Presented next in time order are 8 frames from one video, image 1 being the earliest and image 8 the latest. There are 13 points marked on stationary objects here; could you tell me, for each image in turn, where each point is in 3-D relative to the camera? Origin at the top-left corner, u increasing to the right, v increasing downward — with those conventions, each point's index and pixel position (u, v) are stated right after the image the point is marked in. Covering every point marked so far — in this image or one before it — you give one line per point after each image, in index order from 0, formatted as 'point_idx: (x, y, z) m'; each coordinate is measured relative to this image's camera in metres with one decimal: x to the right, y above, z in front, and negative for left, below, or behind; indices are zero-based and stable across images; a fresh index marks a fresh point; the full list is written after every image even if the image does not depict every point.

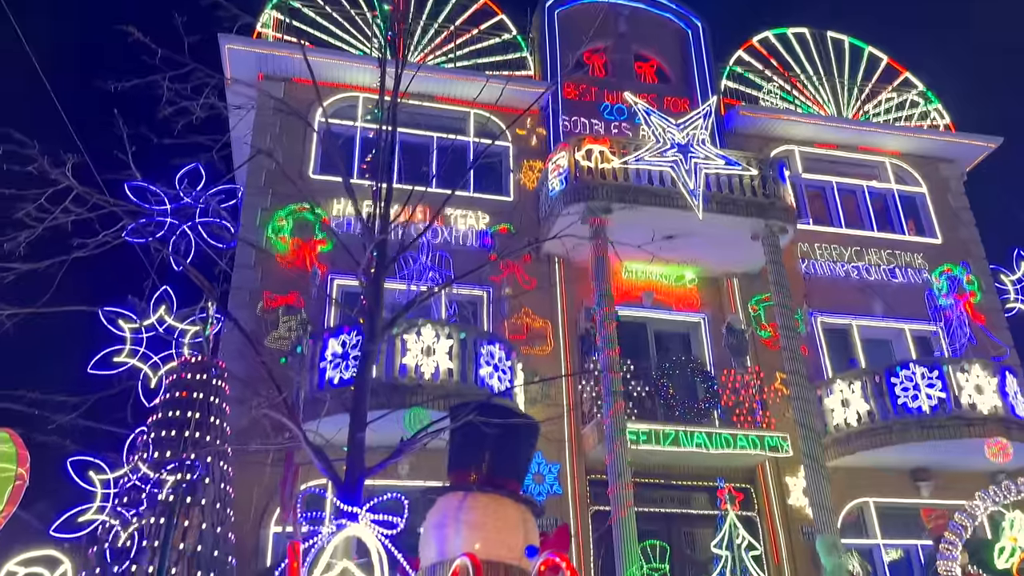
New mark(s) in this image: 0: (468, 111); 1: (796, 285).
0: (-0.8, +3.3, +14.8) m
1: (+5.1, +0.1, +14.2) m
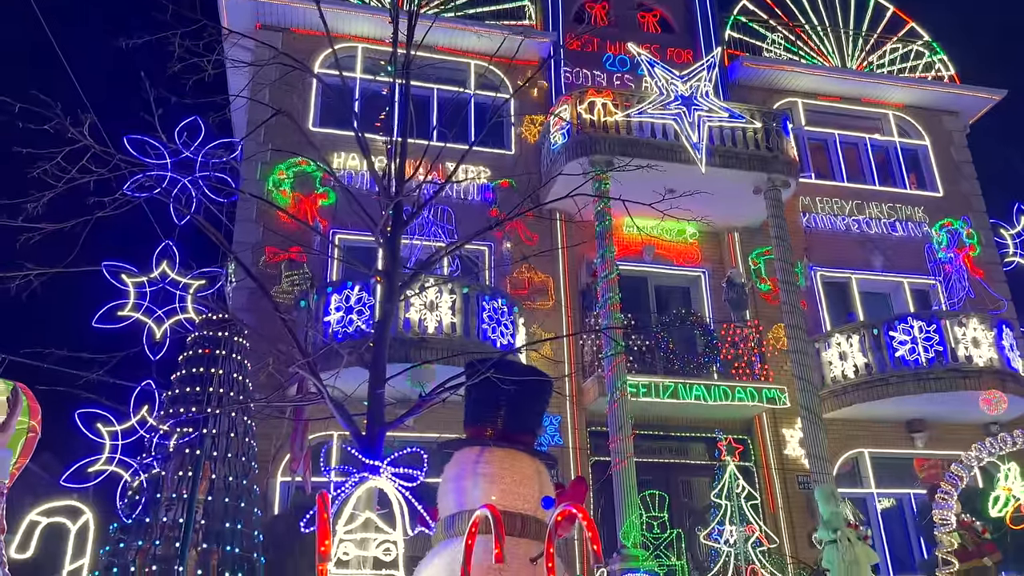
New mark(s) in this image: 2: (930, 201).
0: (-0.8, +4.2, +14.7) m
1: (+5.2, +0.9, +14.3) m
2: (+8.2, +1.7, +15.3) m
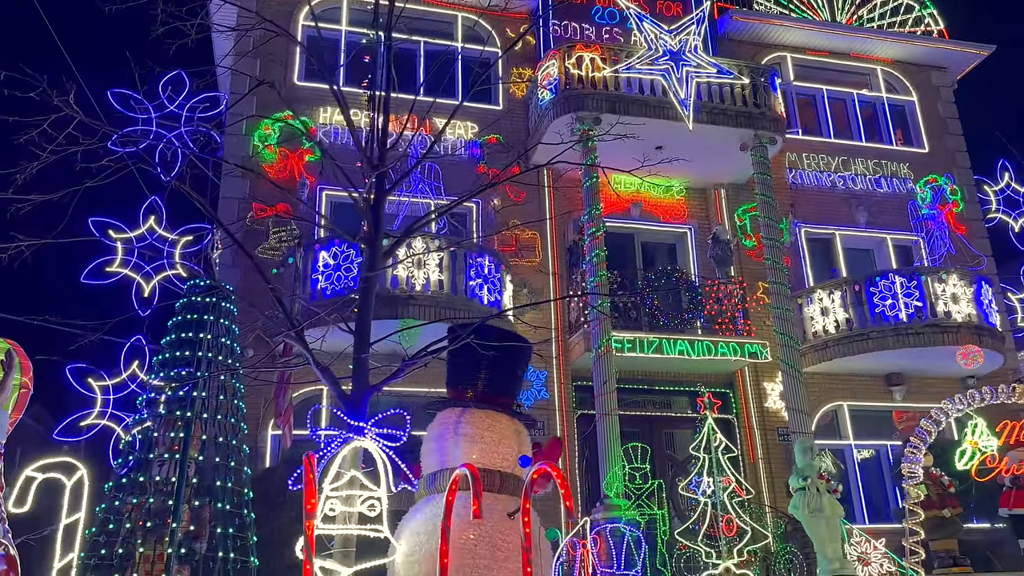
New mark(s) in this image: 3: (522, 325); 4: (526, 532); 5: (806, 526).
0: (-1.0, +5.0, +14.5) m
1: (+4.9, +1.7, +14.4) m
2: (+7.9, +2.6, +15.4) m
3: (+0.2, -0.6, +12.6) m
4: (+0.1, -1.0, +3.2) m
5: (+2.9, -2.5, +8.3) m
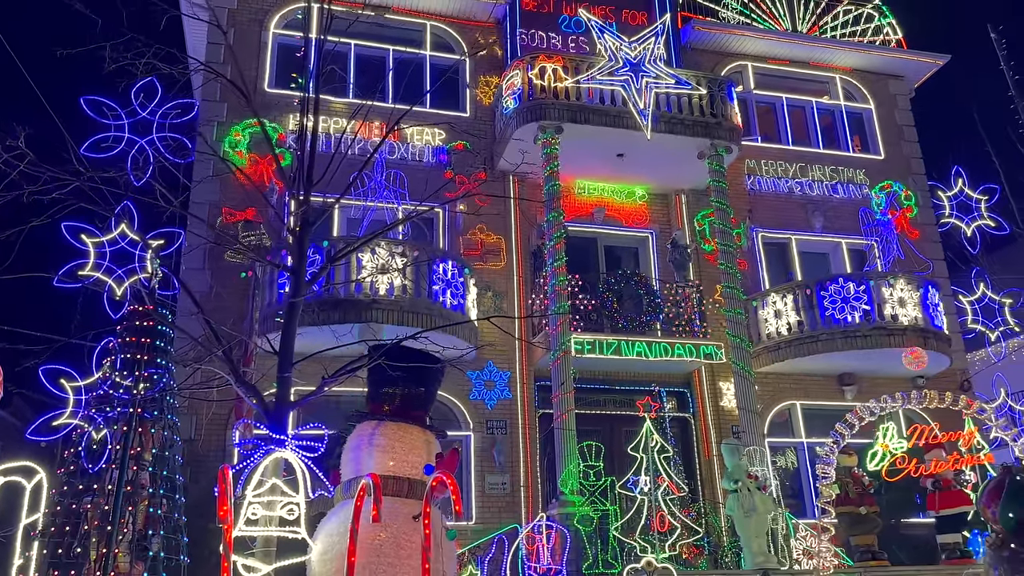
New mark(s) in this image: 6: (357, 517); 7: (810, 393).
0: (-1.6, +5.0, +14.8) m
1: (+4.3, +1.6, +14.8) m
2: (+7.3, +2.5, +15.9) m
3: (-0.4, -0.6, +13.0) m
4: (-0.4, -1.1, +3.7) m
5: (+2.4, -2.6, +8.7) m
6: (-0.7, -1.0, +3.6) m
7: (+5.3, -1.8, +13.9) m
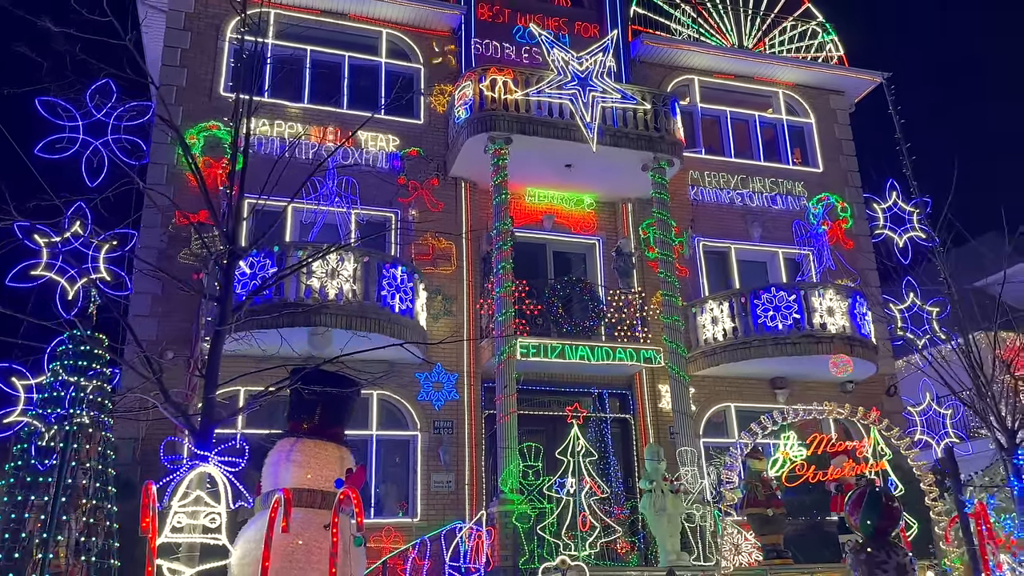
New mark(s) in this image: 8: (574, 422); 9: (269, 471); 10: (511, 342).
0: (-2.5, +4.9, +15.1) m
1: (+3.4, +1.5, +15.4) m
2: (+6.3, +2.4, +16.6) m
3: (-1.3, -0.7, +13.5) m
4: (-0.9, -1.3, +4.1) m
5: (+1.6, -2.7, +9.3) m
6: (-1.2, -1.2, +4.0) m
7: (+4.3, -2.0, +14.6) m
8: (+1.0, -2.3, +13.2) m
9: (-1.3, -1.0, +4.4) m
10: (0.0, -0.9, +12.6) m
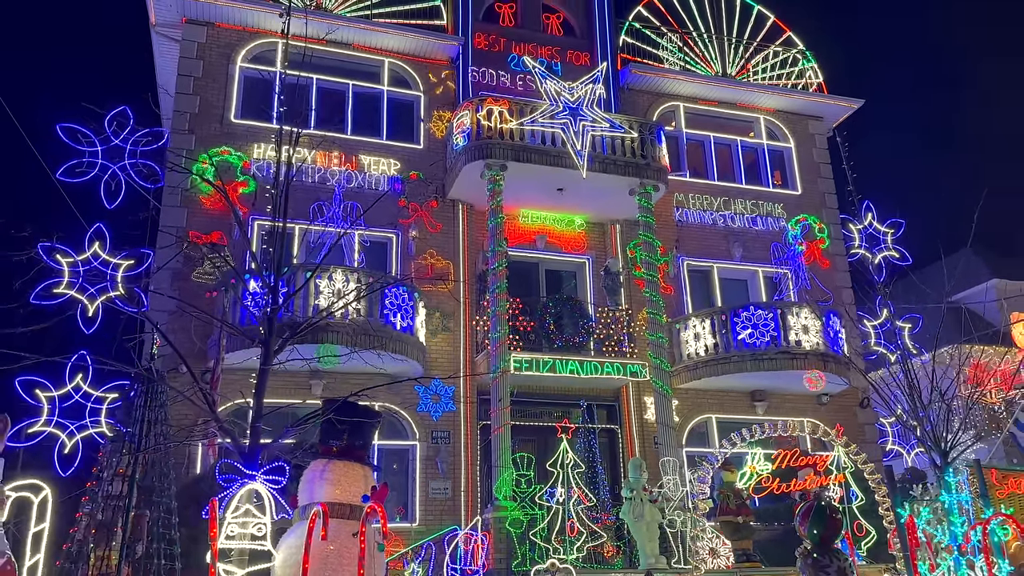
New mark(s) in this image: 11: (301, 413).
0: (-2.6, +4.6, +16.0) m
1: (+3.3, +1.2, +16.3) m
2: (+6.2, +2.0, +17.5) m
3: (-1.4, -1.0, +14.3) m
4: (-0.9, -1.6, +4.9) m
5: (+1.5, -3.1, +10.1) m
6: (-1.2, -1.5, +4.8) m
7: (+4.2, -2.3, +15.4) m
8: (+0.9, -2.7, +14.0) m
9: (-1.4, -1.3, +5.2) m
10: (-0.1, -1.2, +13.5) m
11: (-3.5, -2.1, +13.2) m
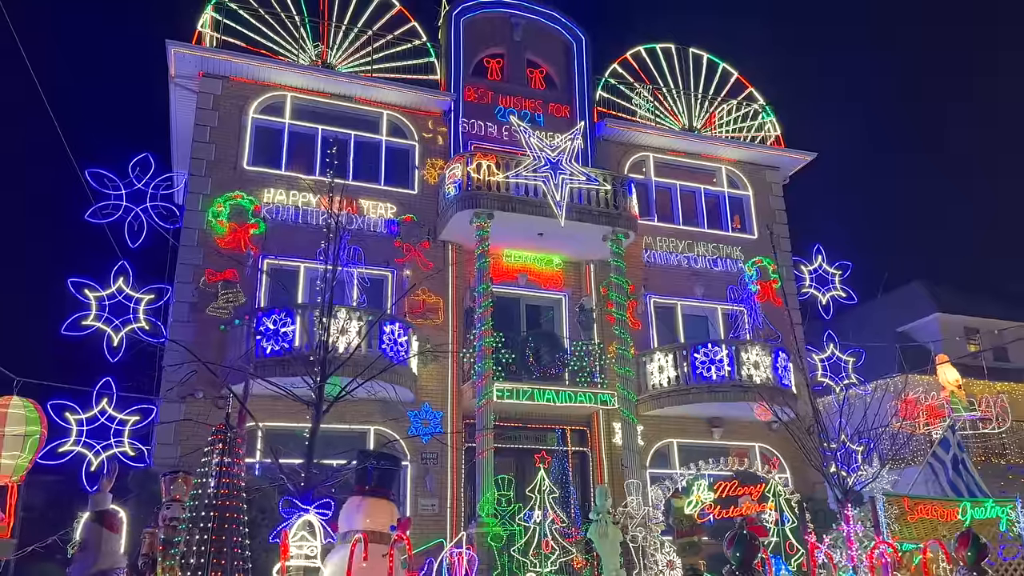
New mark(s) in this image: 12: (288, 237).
0: (-2.9, +3.9, +17.5) m
1: (+2.9, +0.4, +18.0) m
2: (+5.8, +1.1, +19.3) m
3: (-1.8, -1.7, +15.9) m
4: (-1.0, -2.3, +6.5) m
5: (+1.3, -3.8, +11.8) m
6: (-1.3, -2.2, +6.4) m
7: (+3.8, -3.2, +17.2) m
8: (+0.6, -3.4, +15.7) m
9: (-1.4, -2.0, +6.8) m
10: (-0.4, -1.9, +15.1) m
11: (-3.8, -2.7, +14.7) m
12: (-4.5, +1.0, +15.9) m
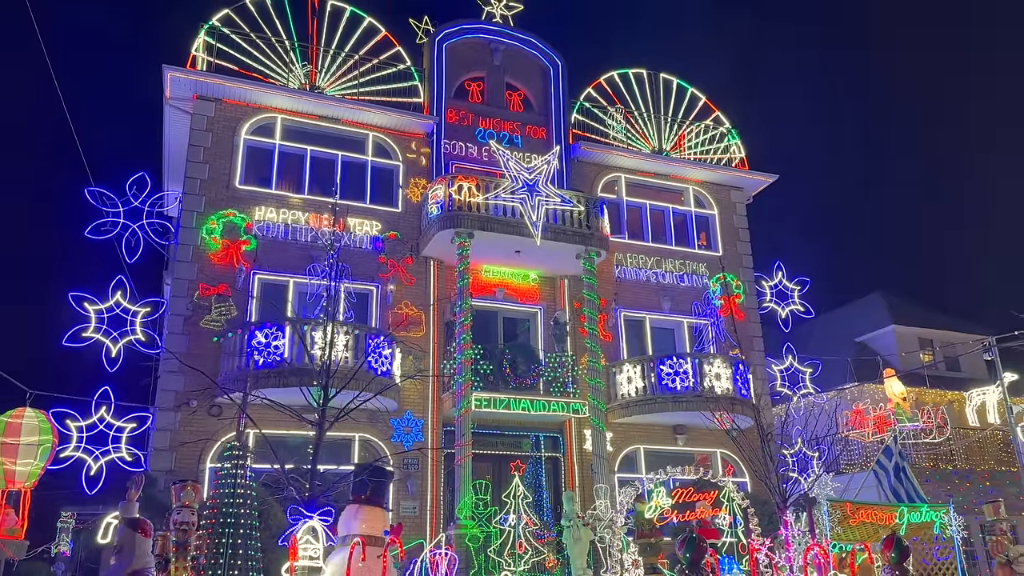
0: (-3.4, +3.6, +18.4) m
1: (+2.4, 0.0, +19.1) m
2: (+5.2, +0.8, +20.5) m
3: (-2.3, -2.1, +16.8) m
4: (-1.2, -2.6, +7.5) m
5: (+0.9, -4.2, +12.8) m
6: (-1.5, -2.5, +7.4) m
7: (+3.2, -3.5, +18.3) m
8: (+0.1, -3.7, +16.7) m
9: (-1.6, -2.3, +7.7) m
10: (-0.9, -2.3, +16.0) m
11: (-4.3, -3.0, +15.6) m
12: (-5.0, +0.8, +16.8) m
